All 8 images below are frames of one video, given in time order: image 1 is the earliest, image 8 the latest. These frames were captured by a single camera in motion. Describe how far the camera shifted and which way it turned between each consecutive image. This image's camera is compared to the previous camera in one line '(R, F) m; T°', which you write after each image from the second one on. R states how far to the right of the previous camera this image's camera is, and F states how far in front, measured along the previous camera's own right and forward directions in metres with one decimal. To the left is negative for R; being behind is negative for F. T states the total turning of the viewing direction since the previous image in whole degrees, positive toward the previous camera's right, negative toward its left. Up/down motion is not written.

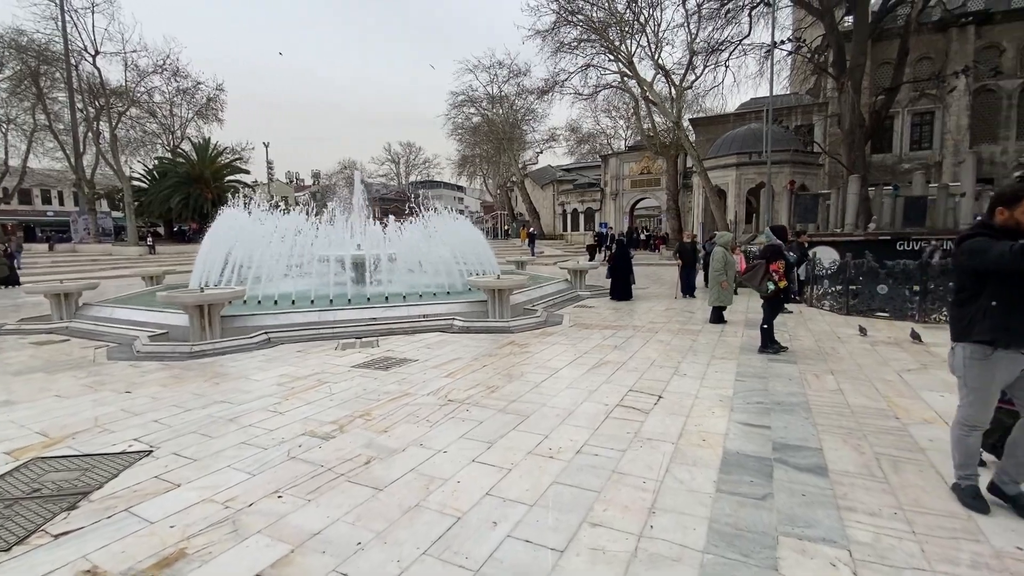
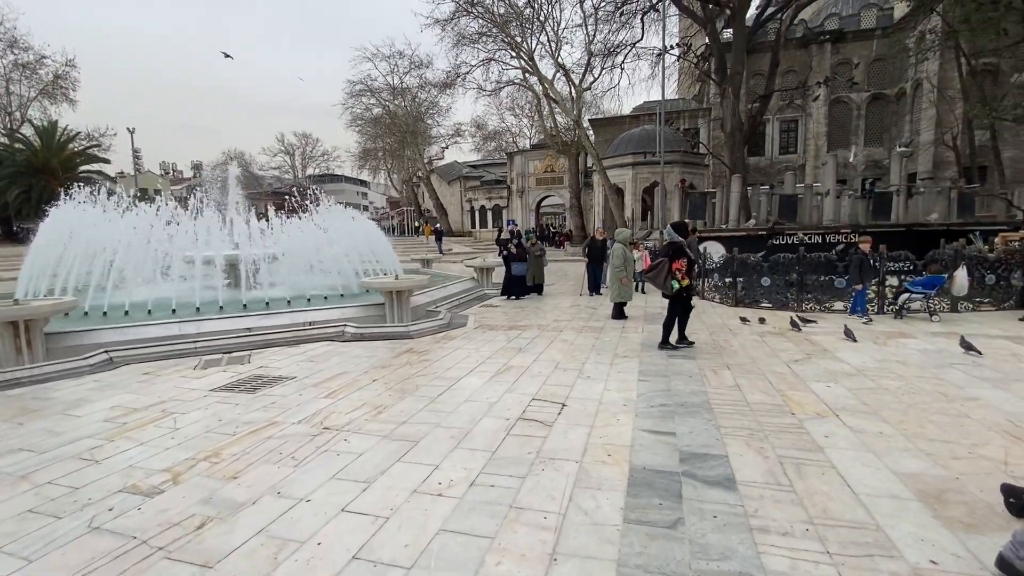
(+0.2, +0.5) m; +11°
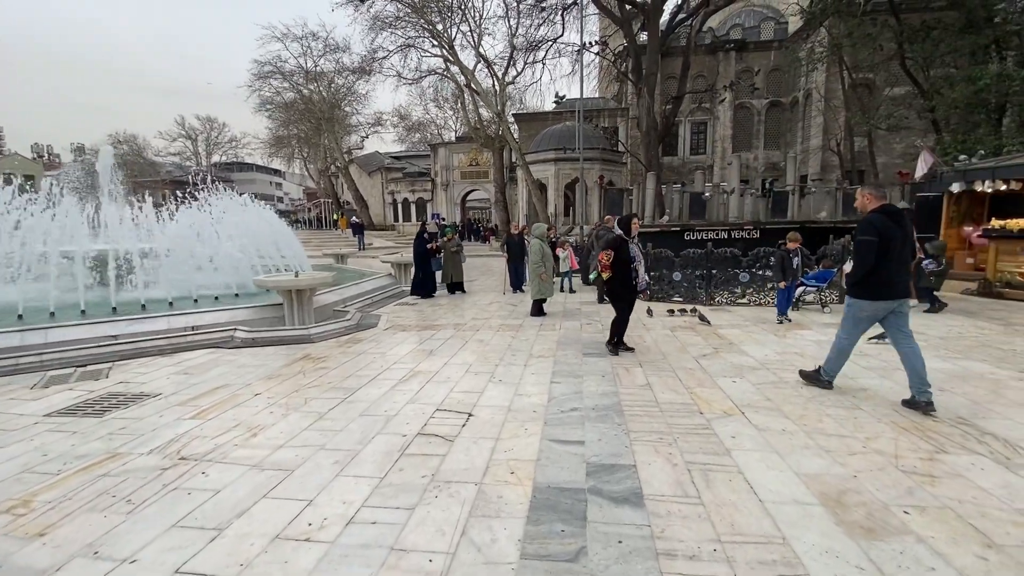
(+0.3, +0.4) m; +9°
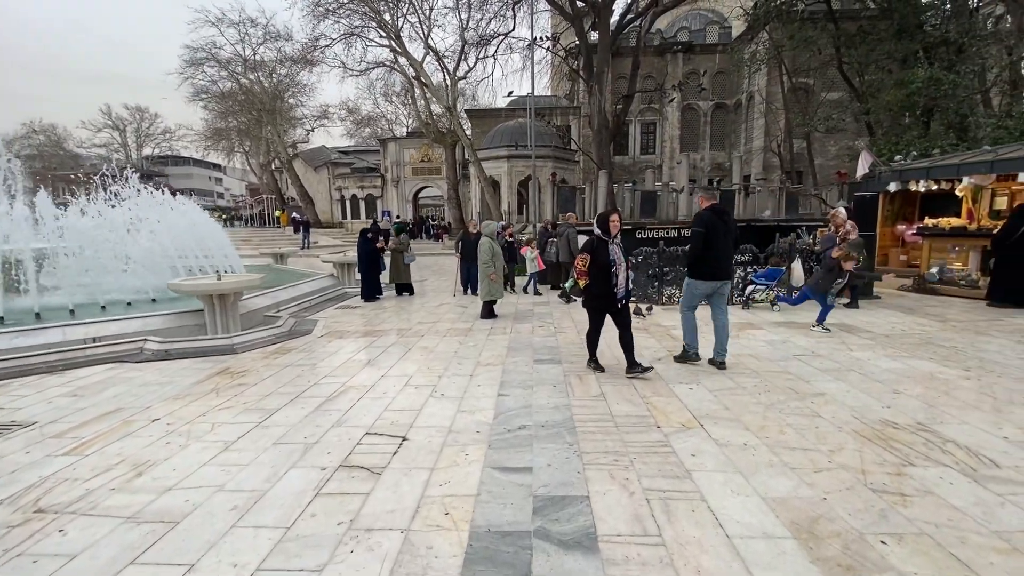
(+0.1, +0.5) m; +5°
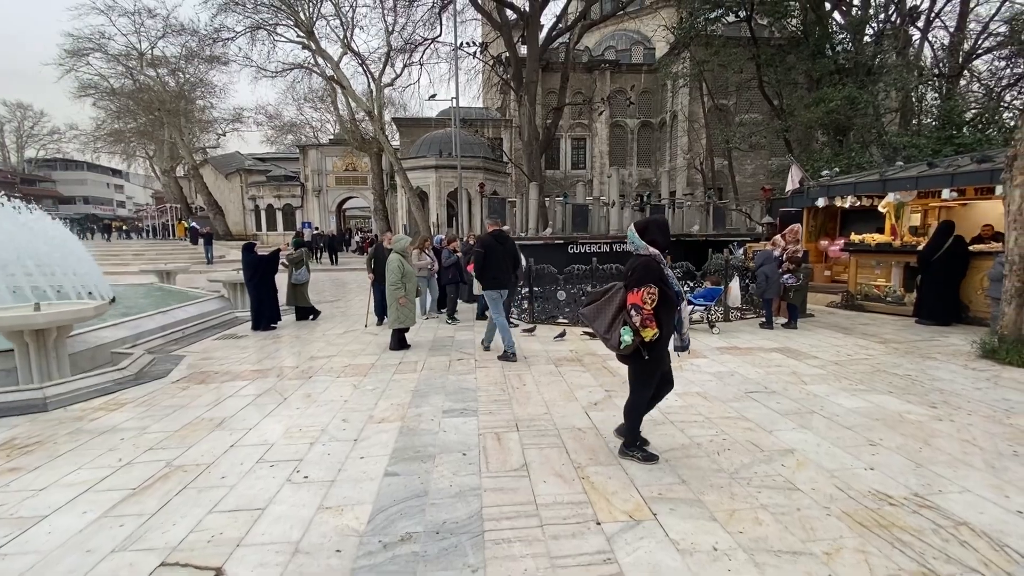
(+0.3, +1.1) m; +8°
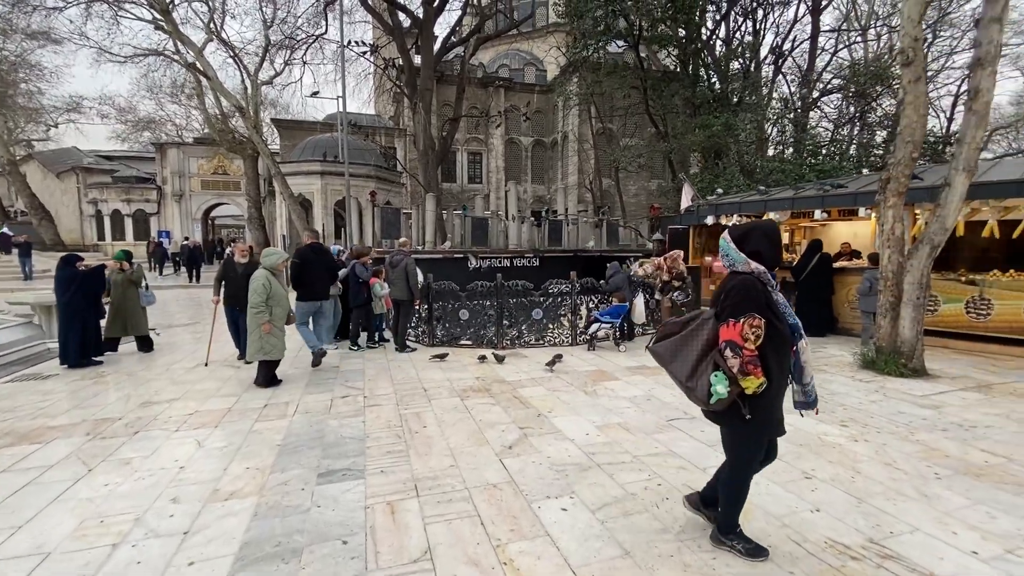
(0.0, +0.8) m; +12°
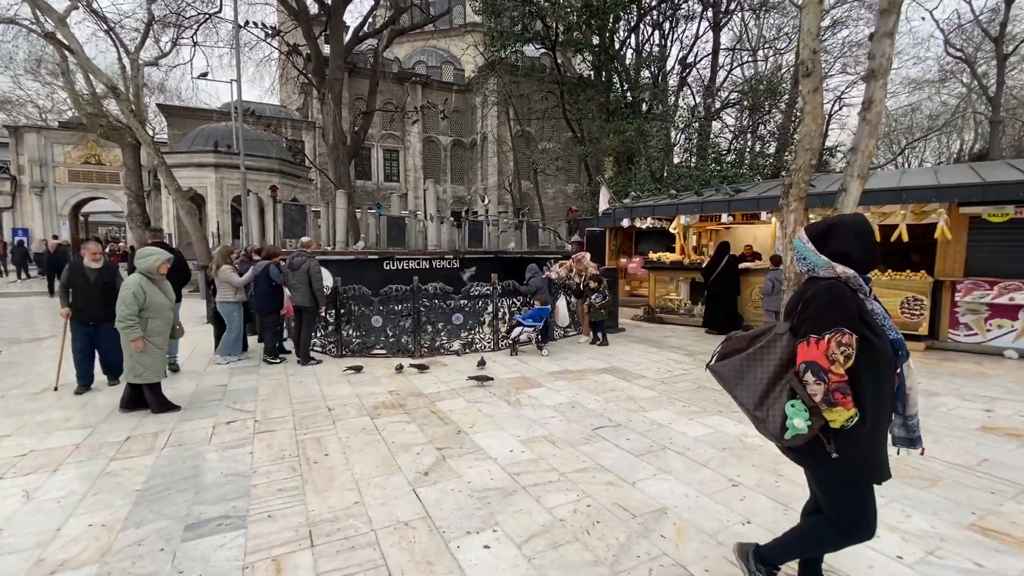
(0.0, +0.4) m; +9°
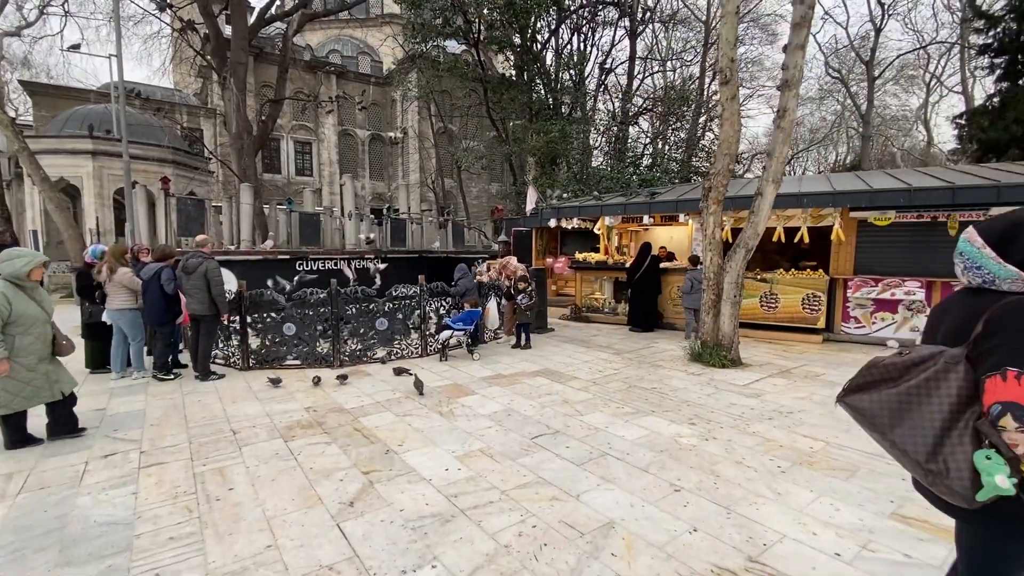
(-0.1, +0.3) m; +9°
